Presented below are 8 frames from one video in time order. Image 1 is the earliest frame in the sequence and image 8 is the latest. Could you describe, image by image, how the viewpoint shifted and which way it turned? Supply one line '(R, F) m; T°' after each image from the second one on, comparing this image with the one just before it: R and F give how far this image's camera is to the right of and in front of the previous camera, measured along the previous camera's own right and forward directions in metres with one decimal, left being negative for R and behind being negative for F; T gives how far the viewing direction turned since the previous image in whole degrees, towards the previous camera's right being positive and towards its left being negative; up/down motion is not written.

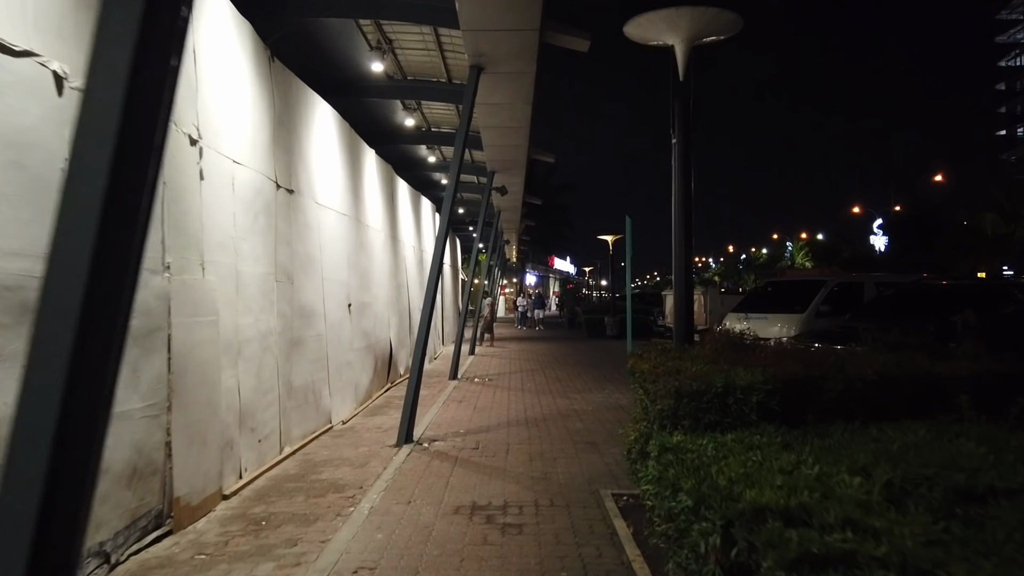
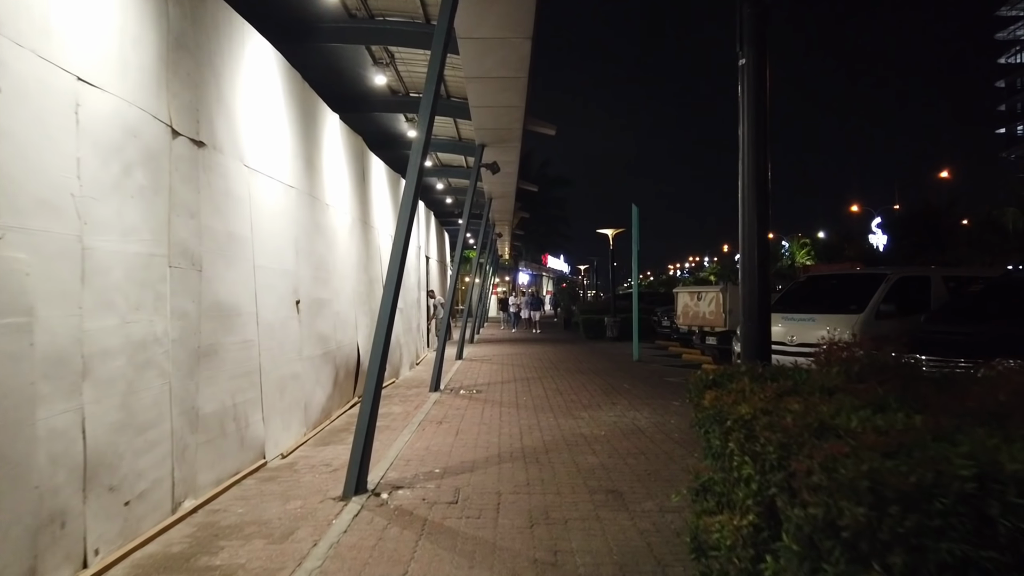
(0.0, +2.3) m; +1°
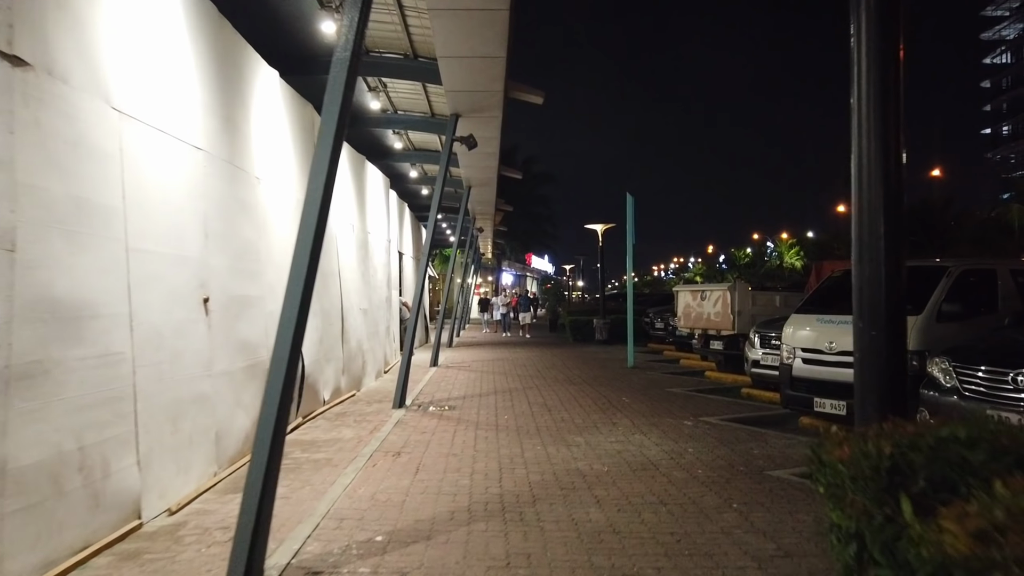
(+0.1, +2.0) m; +1°
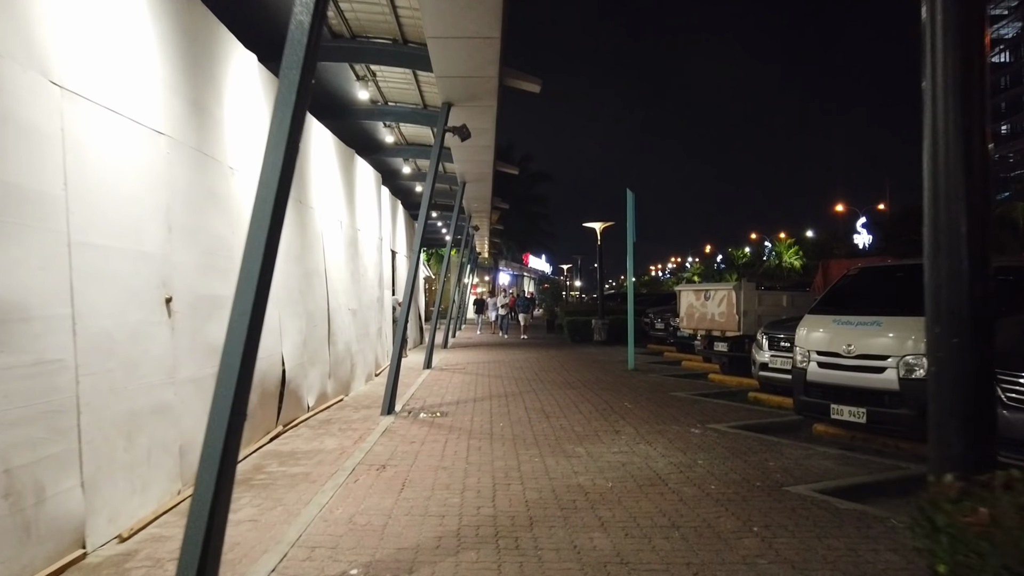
(0.0, +0.6) m; 0°
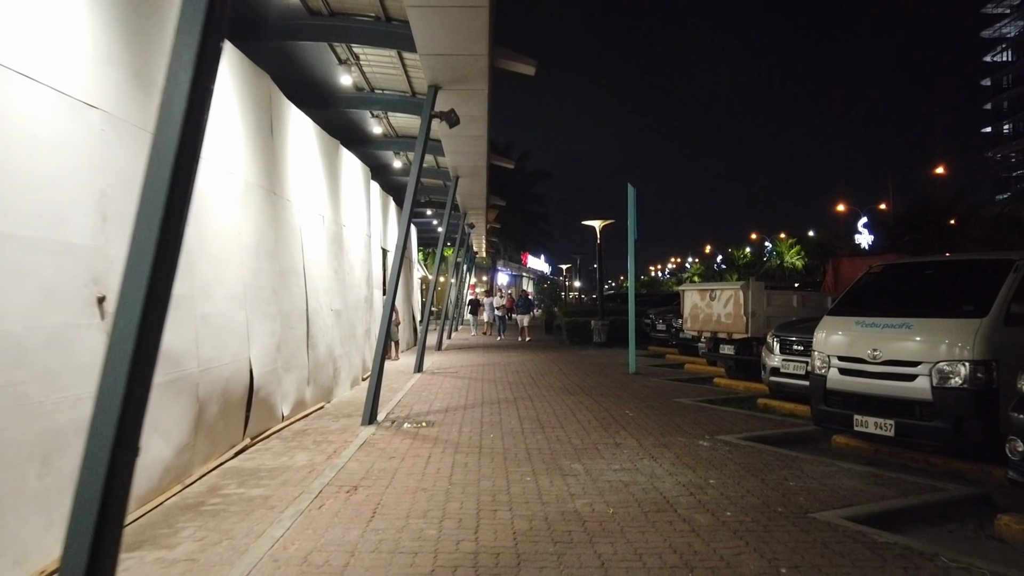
(+0.1, +0.8) m; 0°
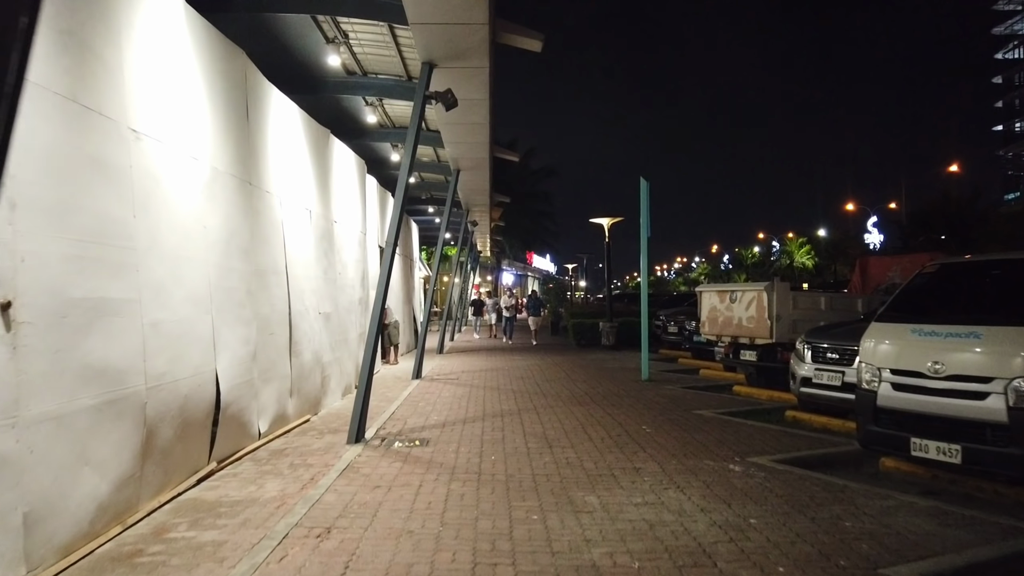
(0.0, +1.0) m; 0°
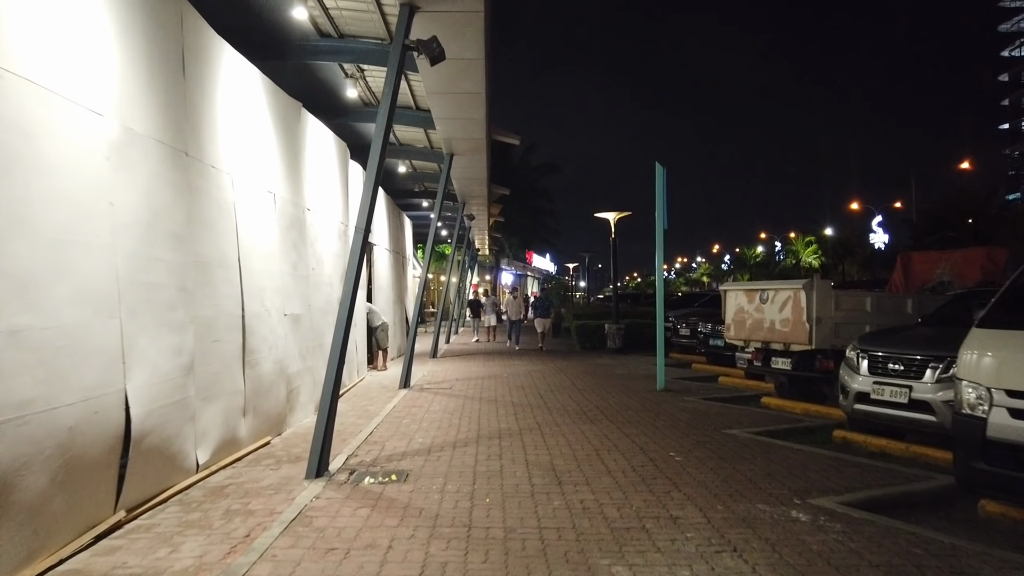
(0.0, +1.6) m; 0°
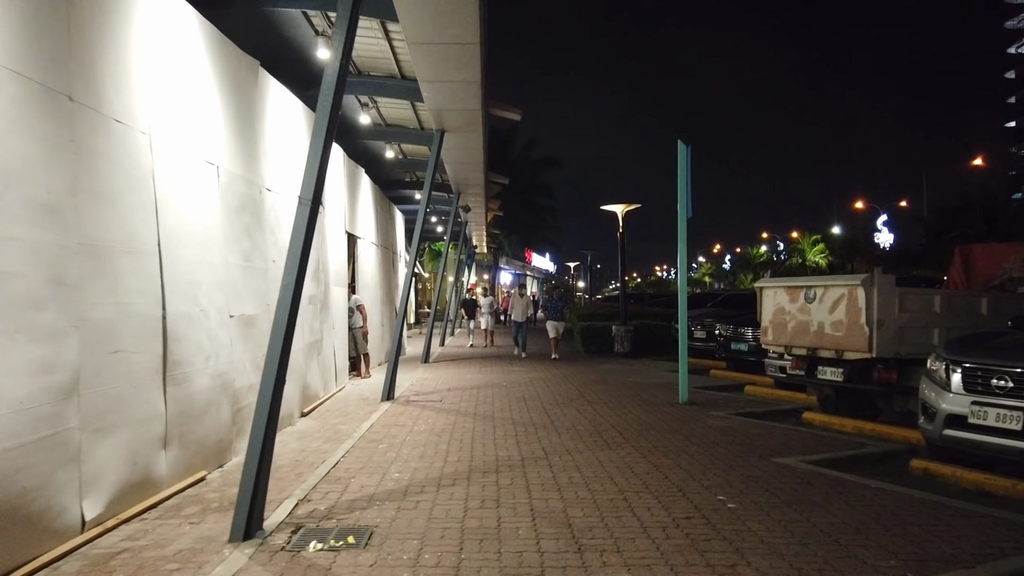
(0.0, +1.8) m; 0°
